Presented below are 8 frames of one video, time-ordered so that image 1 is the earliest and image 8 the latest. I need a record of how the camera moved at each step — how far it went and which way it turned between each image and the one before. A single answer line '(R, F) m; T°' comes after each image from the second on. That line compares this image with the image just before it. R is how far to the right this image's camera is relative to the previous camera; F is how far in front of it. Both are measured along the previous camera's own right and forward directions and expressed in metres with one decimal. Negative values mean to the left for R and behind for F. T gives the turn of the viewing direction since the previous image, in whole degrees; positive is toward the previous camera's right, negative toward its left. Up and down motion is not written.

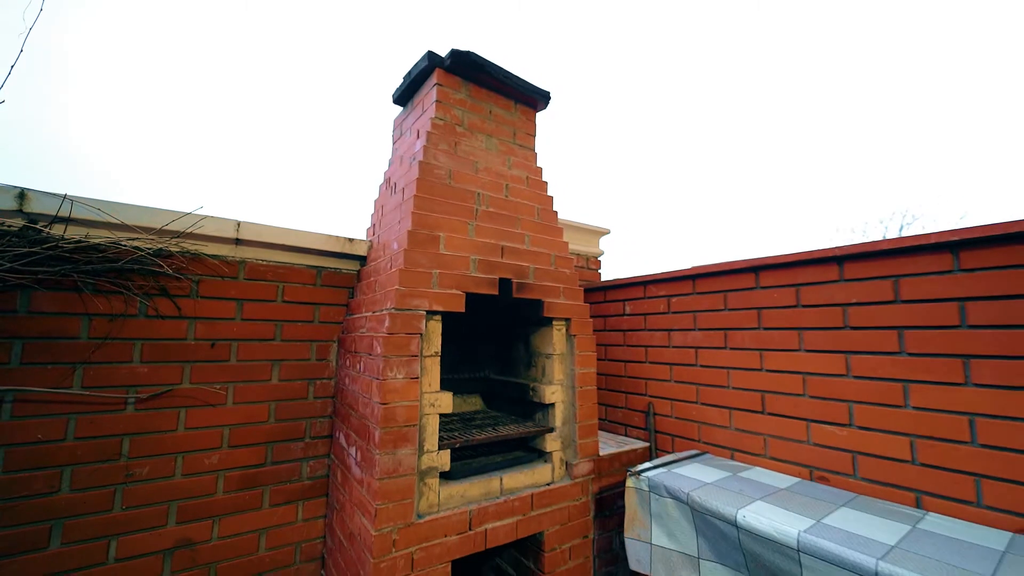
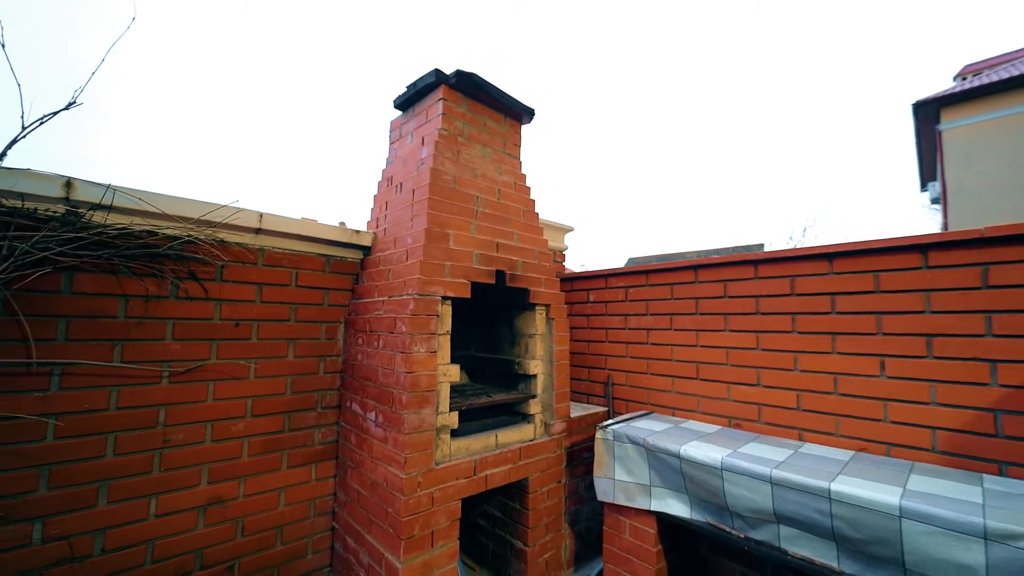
(-0.3, -0.3) m; +8°
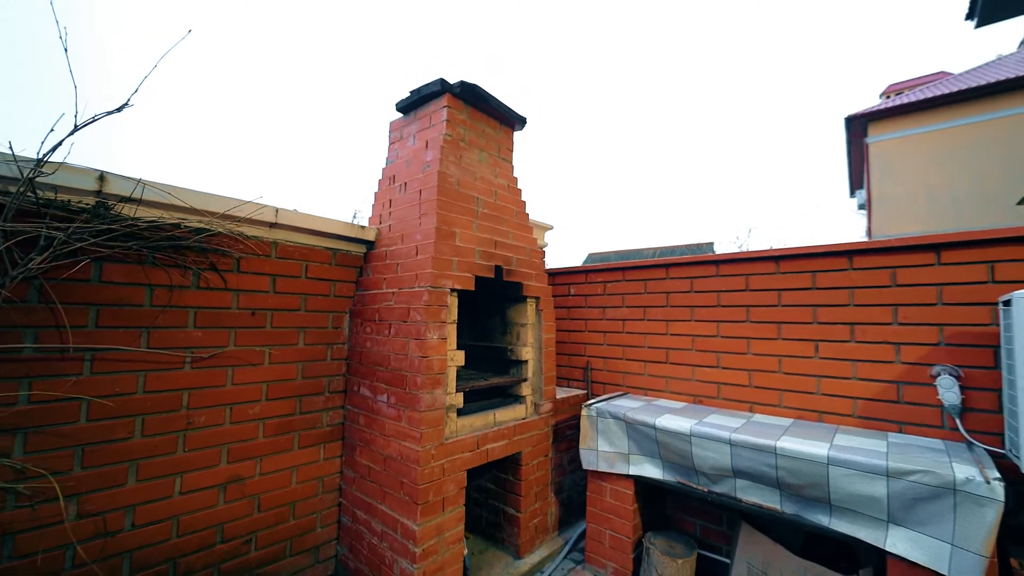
(-0.2, -0.2) m; +6°
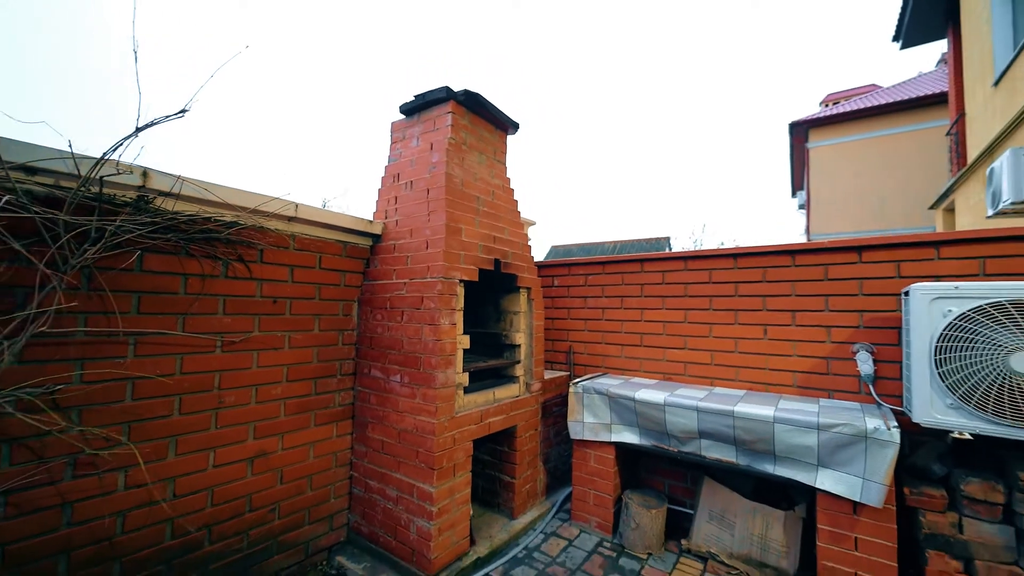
(-0.2, -0.2) m; +5°
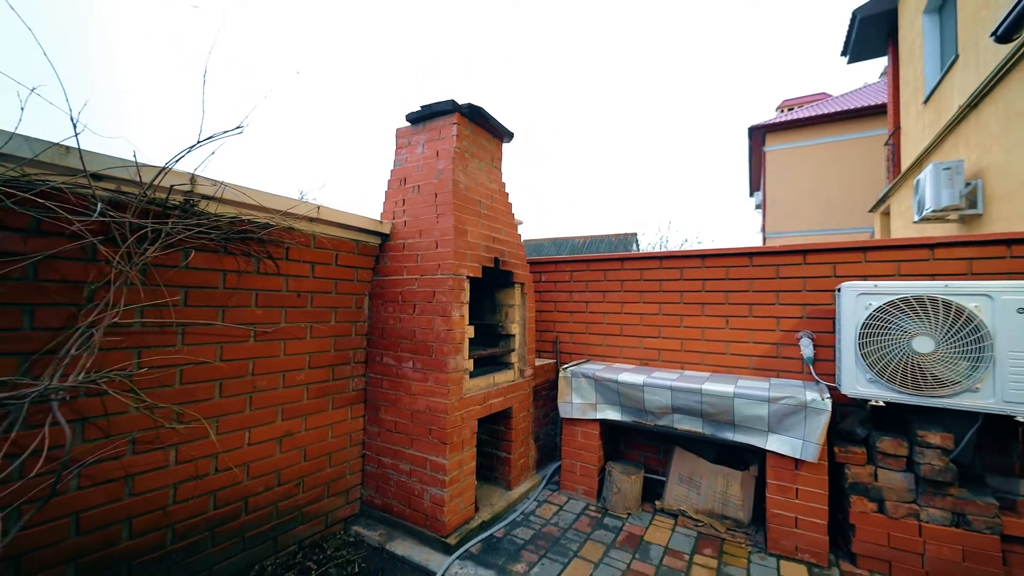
(-0.2, -0.3) m; +4°
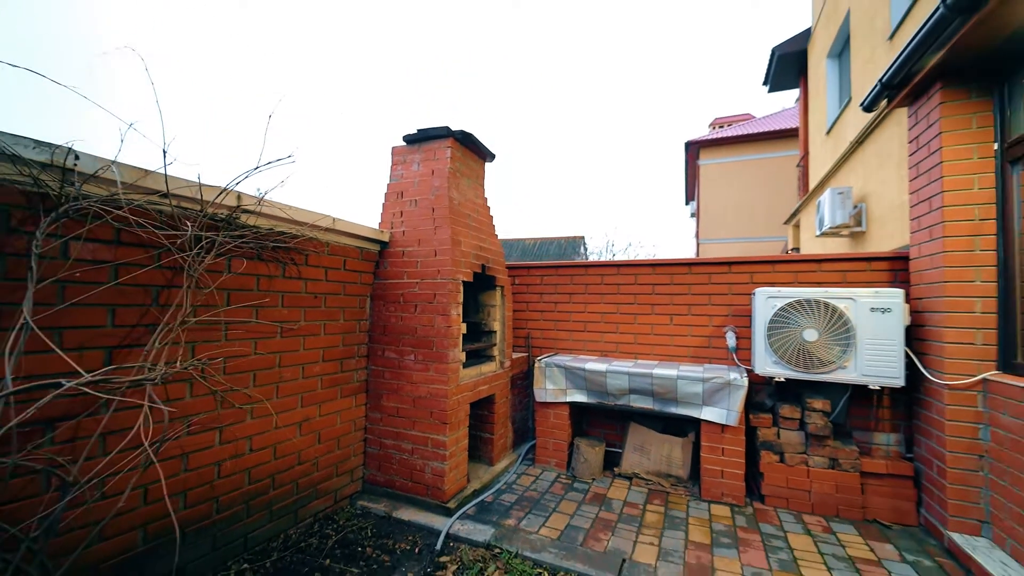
(-0.3, -0.4) m; +7°
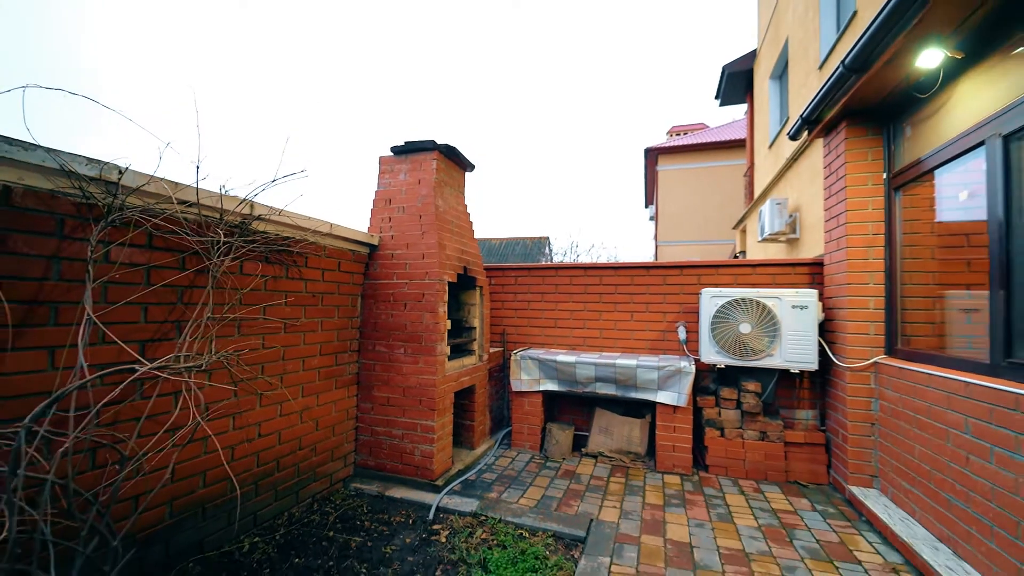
(-0.1, -0.3) m; +5°
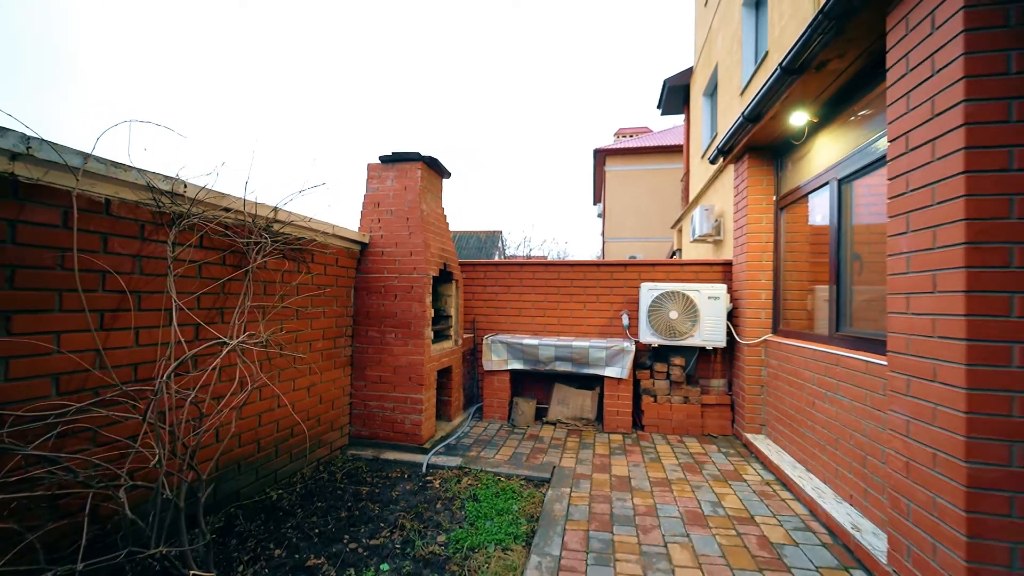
(-0.2, -0.6) m; +7°
